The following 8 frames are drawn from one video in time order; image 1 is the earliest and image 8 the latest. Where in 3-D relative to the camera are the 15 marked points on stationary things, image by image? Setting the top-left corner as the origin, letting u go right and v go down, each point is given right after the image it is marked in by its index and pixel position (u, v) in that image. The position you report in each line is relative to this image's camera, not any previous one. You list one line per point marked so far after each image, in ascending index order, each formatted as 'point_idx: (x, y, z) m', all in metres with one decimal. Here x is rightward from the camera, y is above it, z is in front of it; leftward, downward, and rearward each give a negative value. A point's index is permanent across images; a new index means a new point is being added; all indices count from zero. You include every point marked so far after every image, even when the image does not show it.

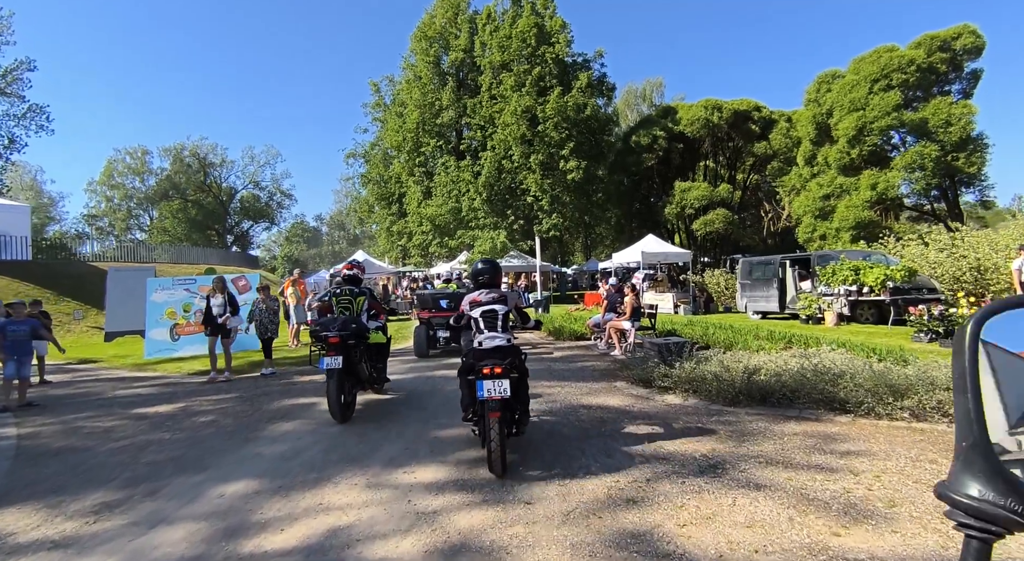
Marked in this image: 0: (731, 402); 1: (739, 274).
0: (+2.6, -1.4, +6.2) m
1: (+7.5, +0.2, +17.3) m
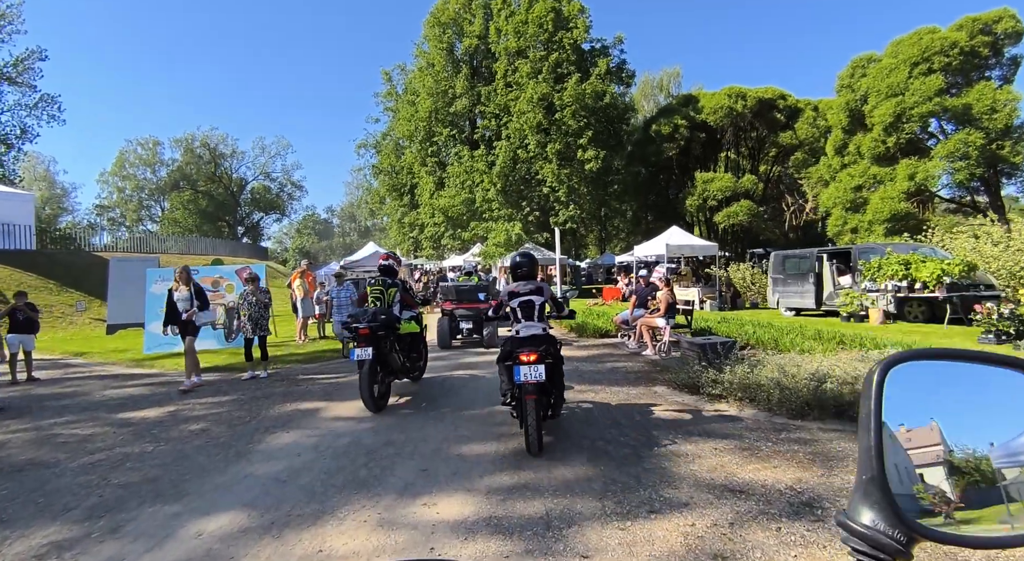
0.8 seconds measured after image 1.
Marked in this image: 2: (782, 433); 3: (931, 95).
0: (+2.9, -1.4, +5.4) m
1: (+8.1, +0.4, +16.3) m
2: (+2.5, -1.4, +4.8) m
3: (+15.9, +7.1, +19.8) m
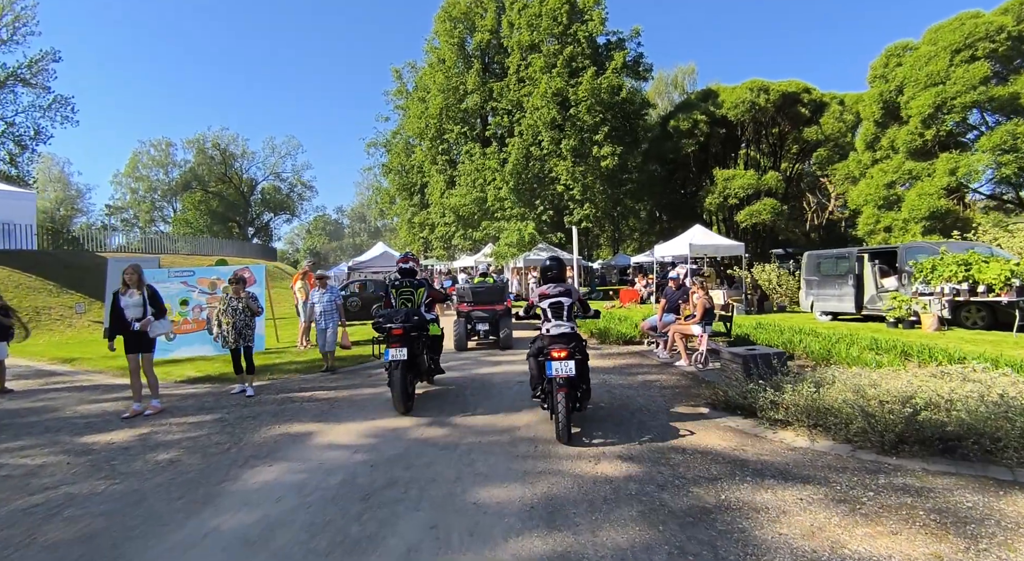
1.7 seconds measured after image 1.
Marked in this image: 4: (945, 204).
0: (+3.1, -1.4, +4.4) m
1: (+8.5, +0.3, +15.2) m
2: (+2.7, -1.4, +3.9) m
3: (+16.4, +7.0, +18.6) m
4: (+16.0, +2.8, +19.3) m
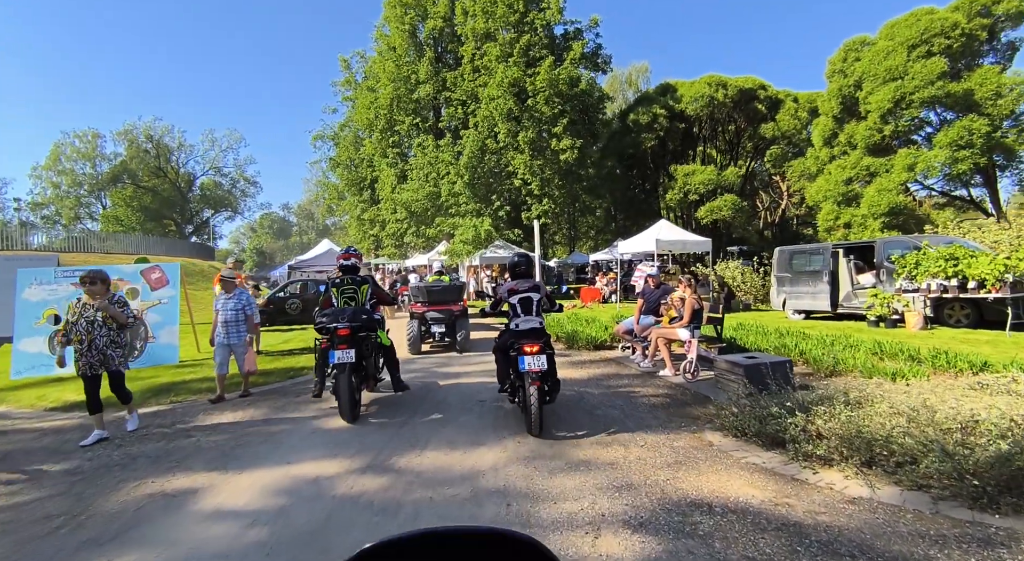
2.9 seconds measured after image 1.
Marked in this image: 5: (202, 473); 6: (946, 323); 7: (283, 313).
0: (+2.9, -1.4, +3.3) m
1: (+7.3, +0.4, +14.5) m
2: (+2.5, -1.4, +2.7) m
3: (+14.9, +7.2, +18.5) m
4: (+14.4, +3.0, +19.2) m
5: (-2.7, -1.6, +4.4) m
6: (+8.8, -0.9, +10.6) m
7: (-7.9, -1.1, +18.0) m
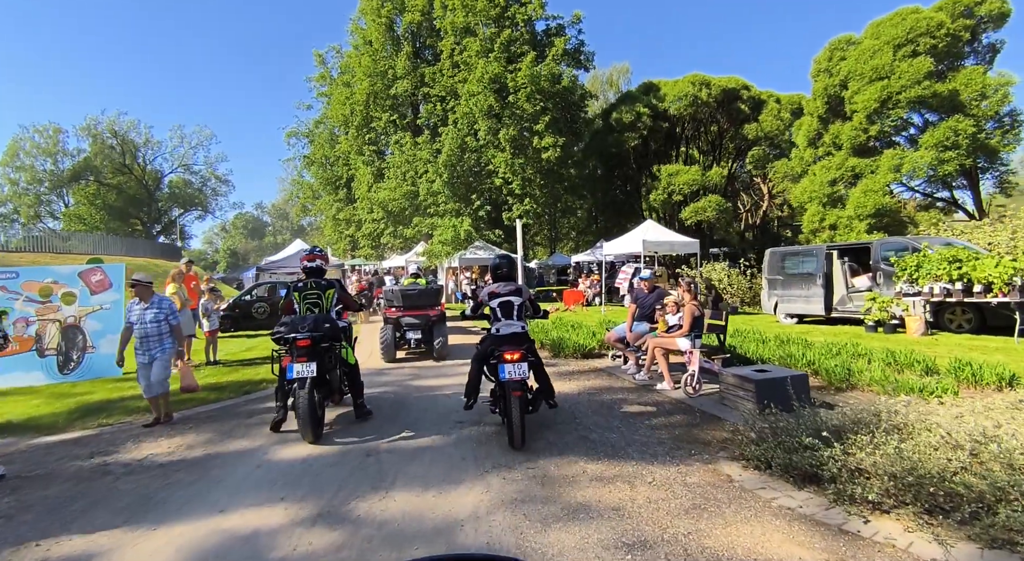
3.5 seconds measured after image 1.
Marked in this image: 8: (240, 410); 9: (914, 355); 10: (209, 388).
0: (+2.9, -1.4, +2.6) m
1: (+6.8, +0.4, +14.0) m
2: (+2.5, -1.5, +2.0) m
3: (+14.2, +7.1, +18.3) m
4: (+13.7, +2.9, +19.0) m
5: (-2.8, -1.7, +3.6) m
6: (+8.4, -0.9, +10.1) m
7: (-8.5, -1.2, +16.9) m
8: (-3.5, -1.6, +6.7) m
9: (+5.4, -1.0, +7.1) m
10: (-4.5, -1.6, +7.9) m
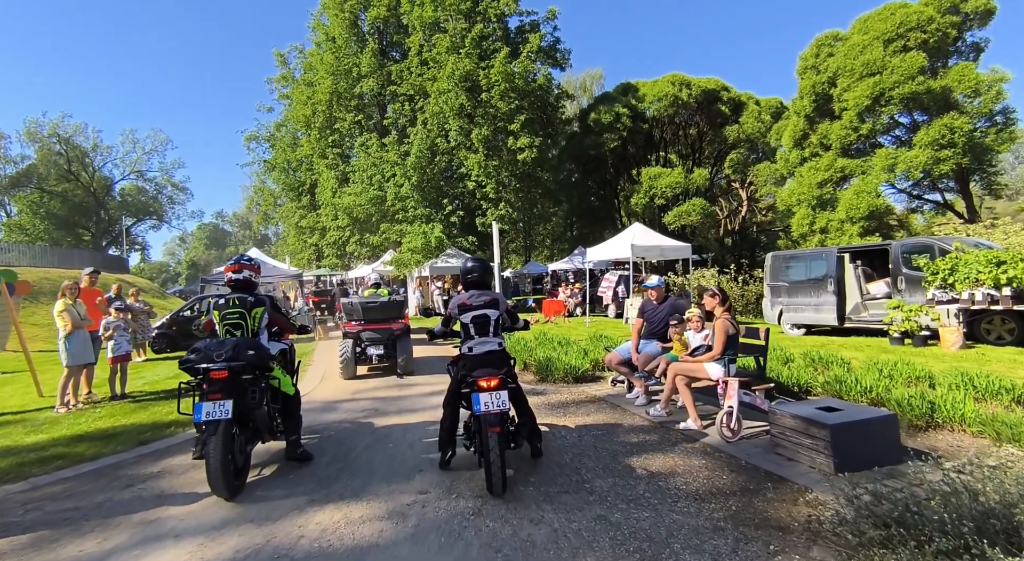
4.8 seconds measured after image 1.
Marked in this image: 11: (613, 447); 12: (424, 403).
0: (+2.9, -1.4, +1.1) m
1: (+6.3, +0.2, +12.7) m
2: (+2.6, -1.5, +0.5) m
3: (+13.4, +6.9, +17.5) m
4: (+12.8, +2.7, +18.1) m
5: (-2.8, -1.8, +1.8) m
6: (+8.1, -1.0, +8.9) m
7: (-9.2, -1.6, +14.8) m
8: (-3.7, -1.8, +4.8) m
9: (+5.2, -1.1, +5.7) m
10: (-4.8, -1.8, +6.0) m
11: (+1.0, -1.6, +5.1) m
12: (-1.3, -1.8, +7.7) m
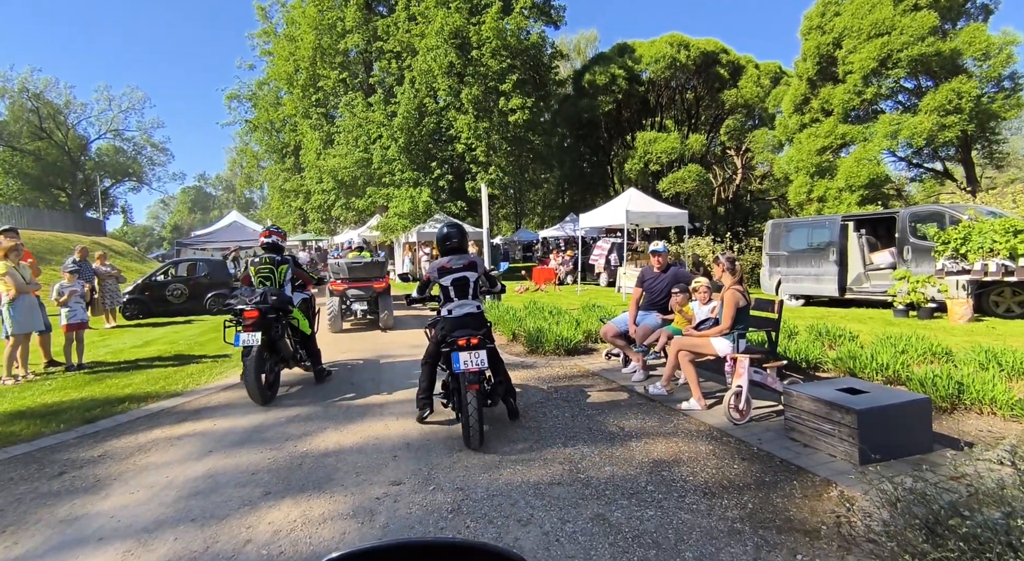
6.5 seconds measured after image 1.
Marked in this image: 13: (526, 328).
0: (+2.9, -1.4, +0.7) m
1: (+6.0, +0.9, +12.2) m
2: (+2.5, -1.4, +0.1) m
3: (+13.1, +7.9, +16.8) m
4: (+12.5, +3.7, +17.6) m
5: (-2.8, -1.6, +1.3) m
6: (+7.9, -0.5, +8.6) m
7: (-9.5, -0.6, +14.2) m
8: (-3.8, -1.4, +4.3) m
9: (+5.1, -0.7, +5.3) m
10: (-4.9, -1.3, +5.4) m
11: (+0.8, -1.3, +4.7) m
12: (-1.5, -1.3, +7.2) m
13: (+0.2, -0.8, +8.2) m
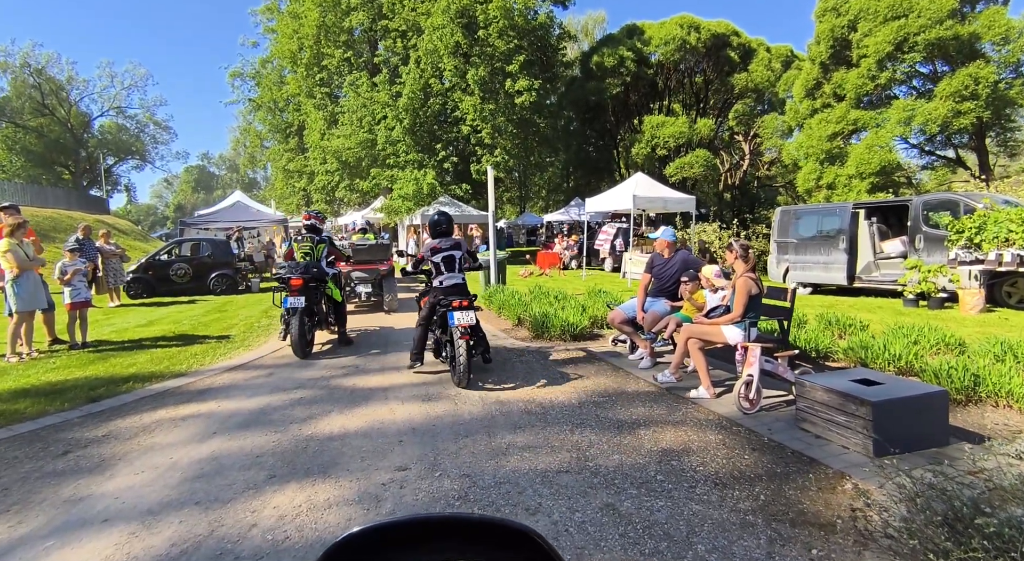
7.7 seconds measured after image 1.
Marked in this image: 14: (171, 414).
0: (+2.9, -1.4, +0.6) m
1: (+6.1, +1.2, +12.1) m
2: (+2.6, -1.5, 0.0) m
3: (+13.3, +8.2, +16.4) m
4: (+12.7, +4.1, +17.3) m
5: (-2.8, -1.5, +1.2) m
6: (+8.0, -0.4, +8.4) m
7: (-9.4, 0.0, +14.1) m
8: (-3.7, -1.3, +4.3) m
9: (+5.2, -0.7, +5.2) m
10: (-4.8, -1.1, +5.4) m
11: (+0.9, -1.2, +4.6) m
12: (-1.4, -1.1, +7.2) m
13: (+0.3, -0.6, +8.1) m
14: (-3.0, -1.2, +4.7) m
